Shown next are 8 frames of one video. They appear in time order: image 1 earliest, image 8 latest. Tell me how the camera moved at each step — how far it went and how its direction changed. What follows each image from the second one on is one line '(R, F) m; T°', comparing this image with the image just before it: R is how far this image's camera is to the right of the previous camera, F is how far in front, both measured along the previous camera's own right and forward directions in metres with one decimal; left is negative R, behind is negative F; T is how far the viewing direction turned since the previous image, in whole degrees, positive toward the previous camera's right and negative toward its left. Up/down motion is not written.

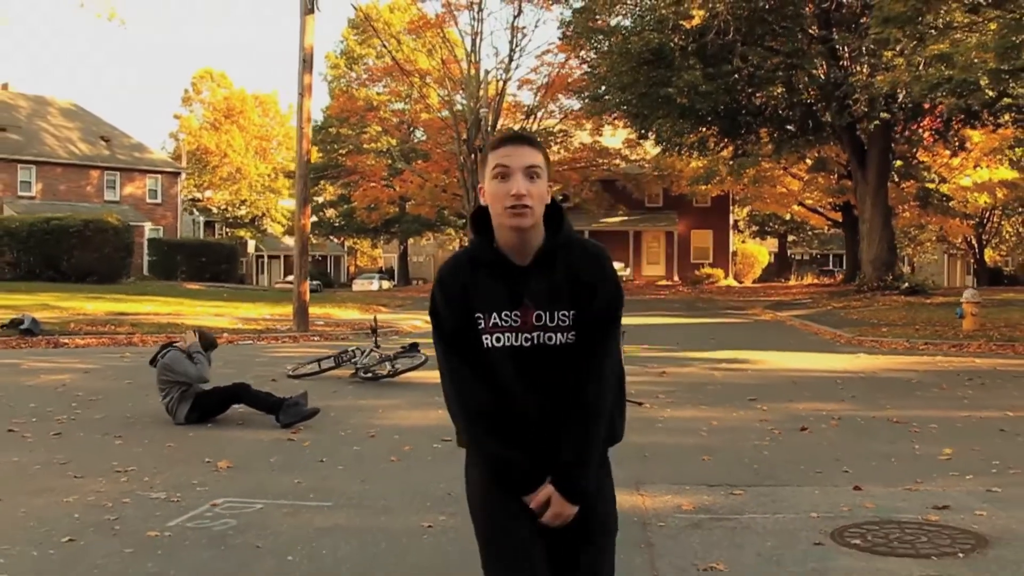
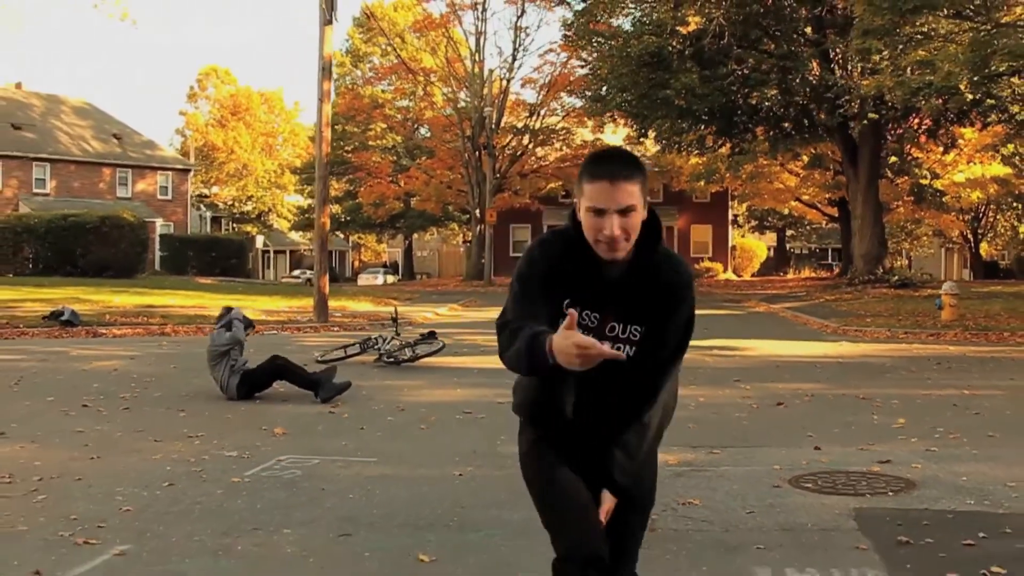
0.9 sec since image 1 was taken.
(-0.1, -1.2) m; 0°
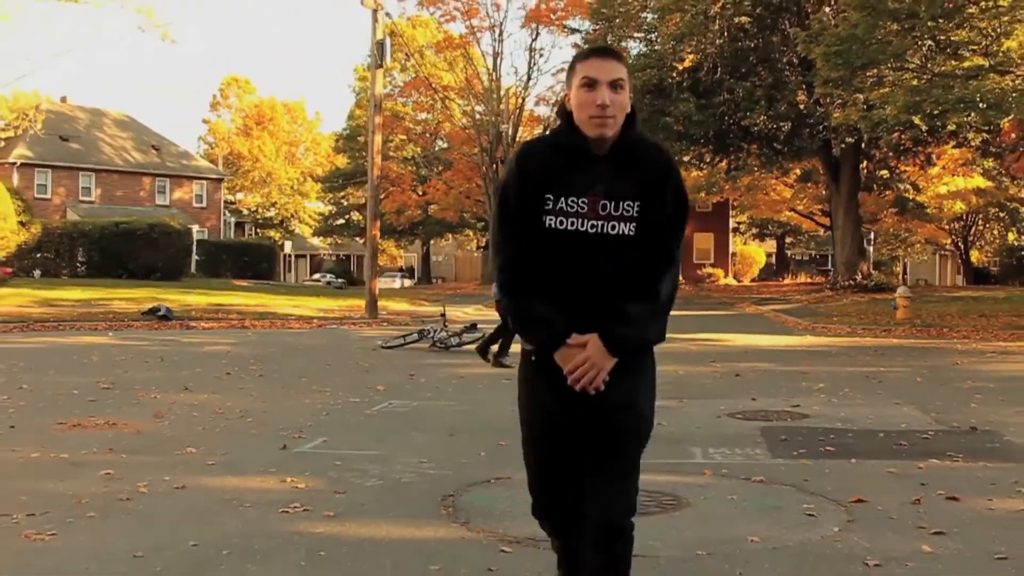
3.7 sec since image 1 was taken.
(-0.2, -3.5) m; 0°
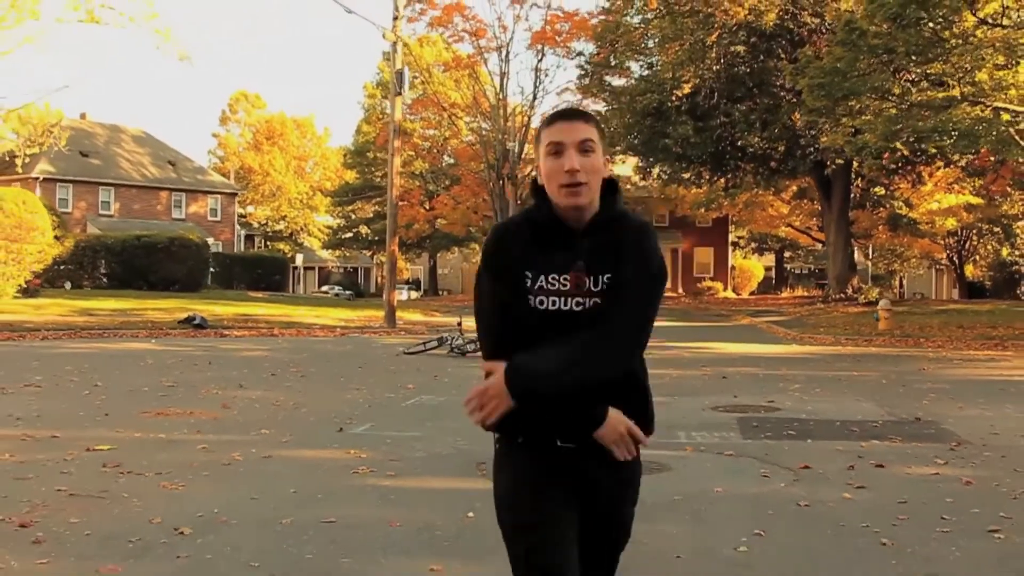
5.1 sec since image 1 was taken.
(-0.1, -1.7) m; 0°
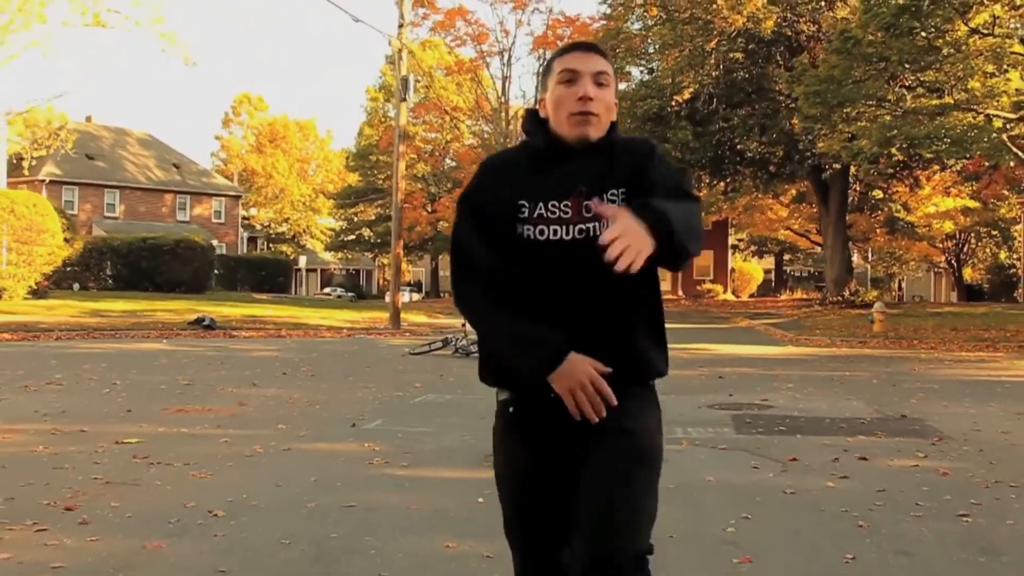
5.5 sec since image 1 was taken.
(0.0, -0.5) m; 0°
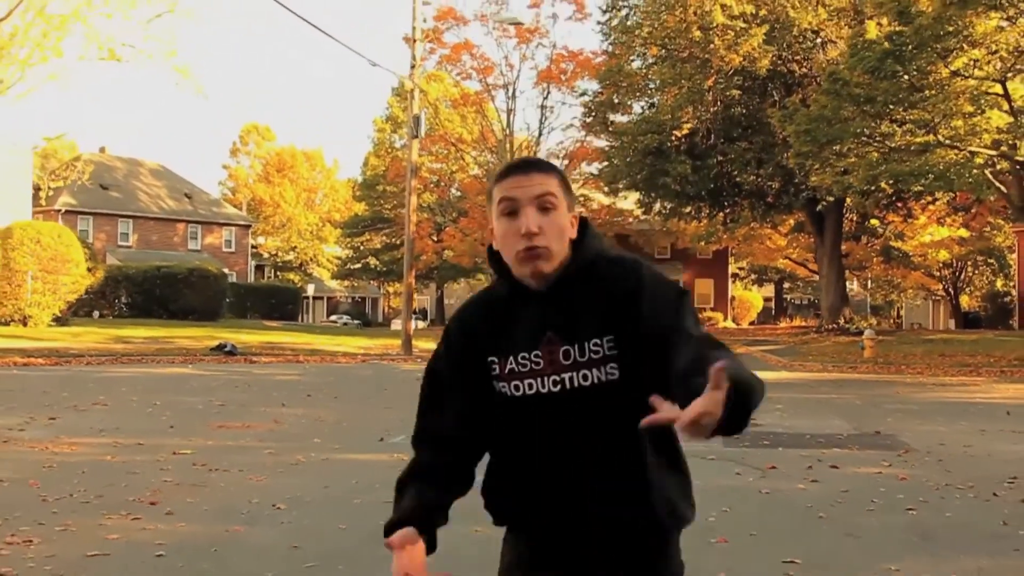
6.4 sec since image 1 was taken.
(-0.1, -1.2) m; 0°
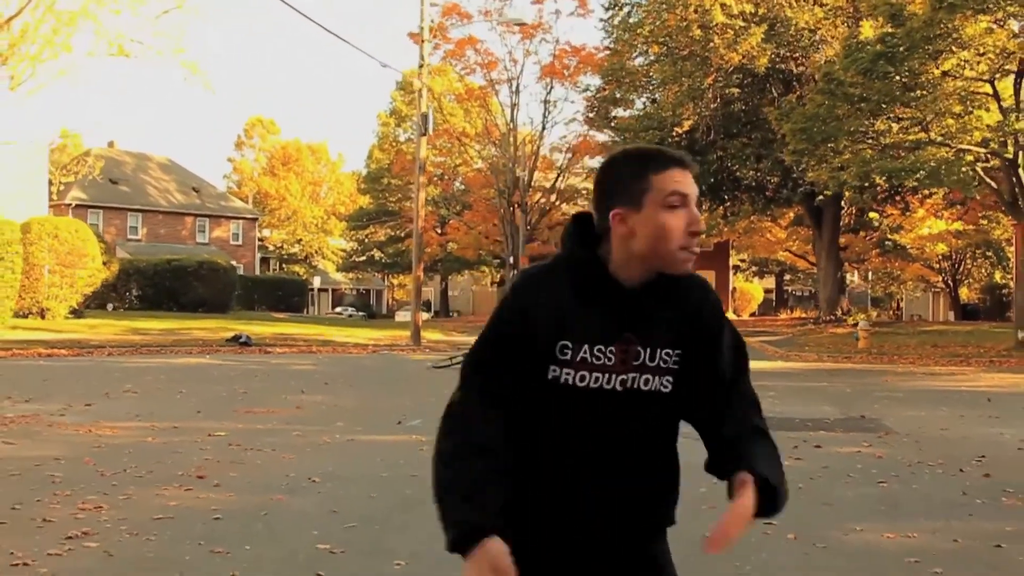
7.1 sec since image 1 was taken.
(0.0, -0.8) m; 0°
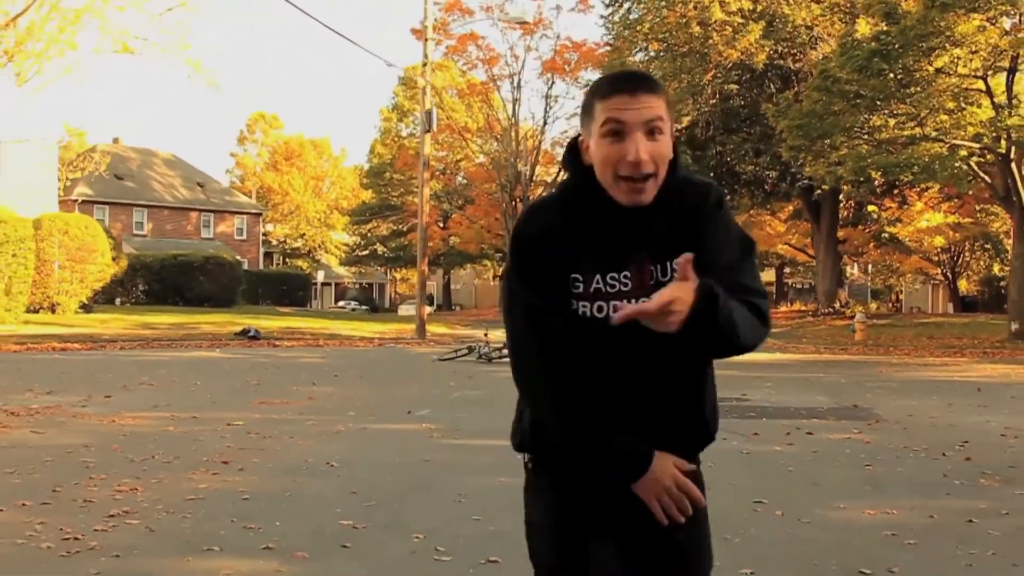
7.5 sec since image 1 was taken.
(0.0, -0.5) m; 0°
